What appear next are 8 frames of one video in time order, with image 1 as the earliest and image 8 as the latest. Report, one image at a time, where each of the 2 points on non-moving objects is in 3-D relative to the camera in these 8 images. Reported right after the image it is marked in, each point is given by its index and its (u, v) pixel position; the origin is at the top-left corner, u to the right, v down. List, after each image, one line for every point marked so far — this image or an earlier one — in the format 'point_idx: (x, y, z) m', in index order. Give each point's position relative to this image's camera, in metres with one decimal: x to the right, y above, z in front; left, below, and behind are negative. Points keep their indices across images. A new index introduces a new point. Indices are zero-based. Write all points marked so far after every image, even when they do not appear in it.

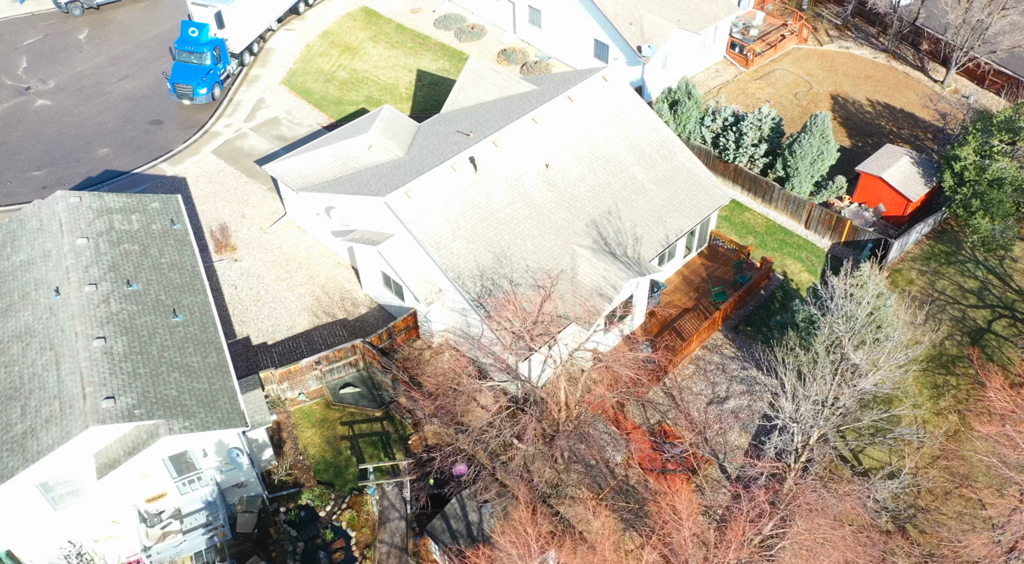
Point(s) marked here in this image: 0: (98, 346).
0: (-10.5, -1.6, +19.5) m
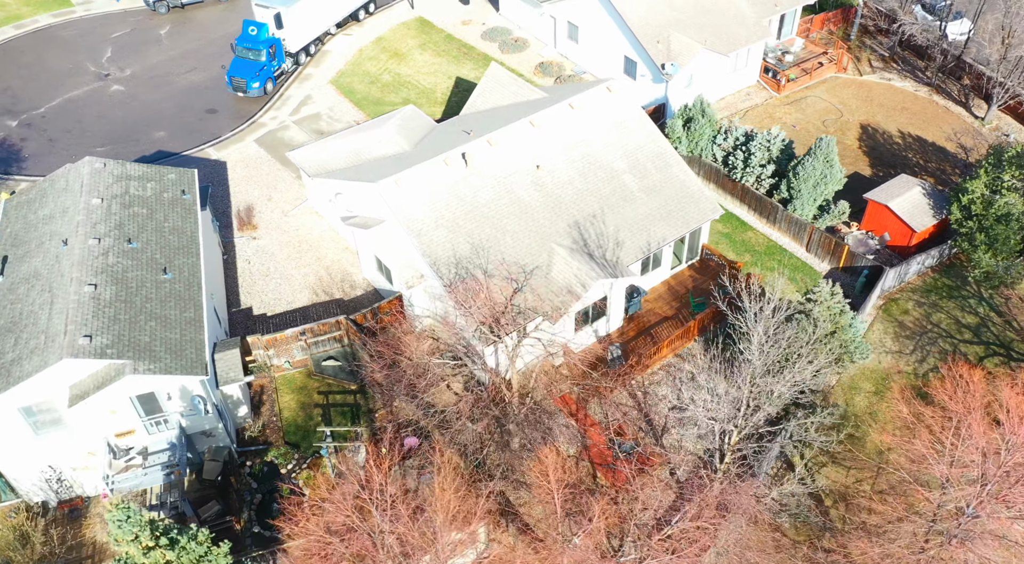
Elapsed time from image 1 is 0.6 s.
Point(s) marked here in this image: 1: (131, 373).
0: (-11.9, -0.3, +21.7) m
1: (-9.9, -2.4, +20.0) m
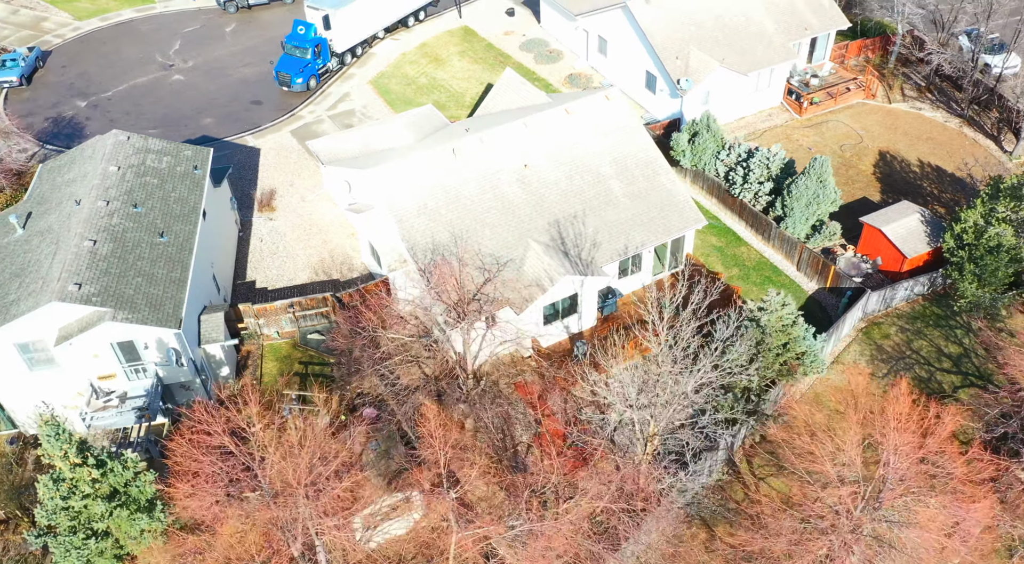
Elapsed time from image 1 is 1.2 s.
0: (-13.2, +1.1, +24.0) m
1: (-11.5, -1.1, +22.1) m
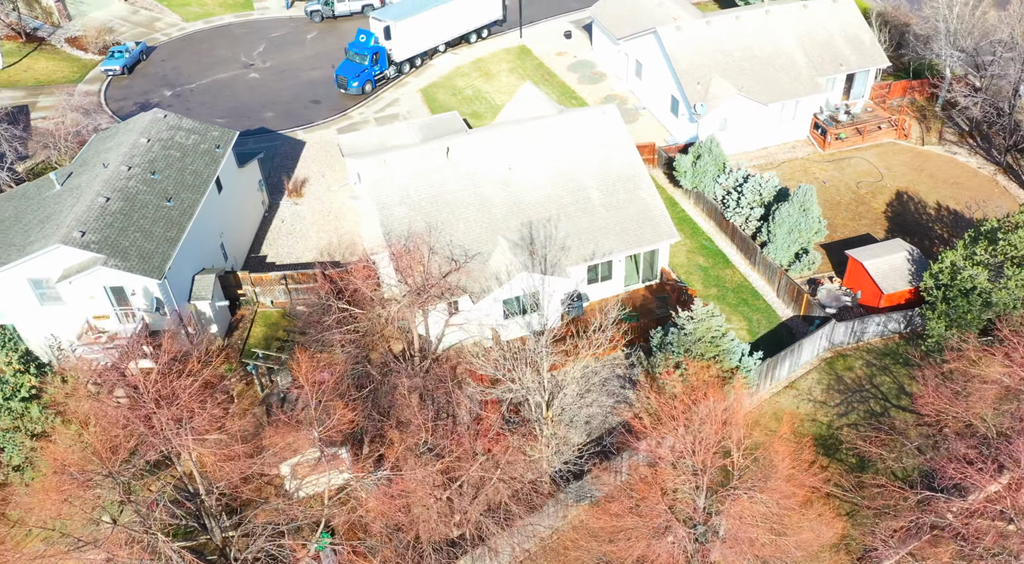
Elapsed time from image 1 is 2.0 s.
0: (-14.6, +2.8, +27.5) m
1: (-13.4, +0.6, +25.3) m
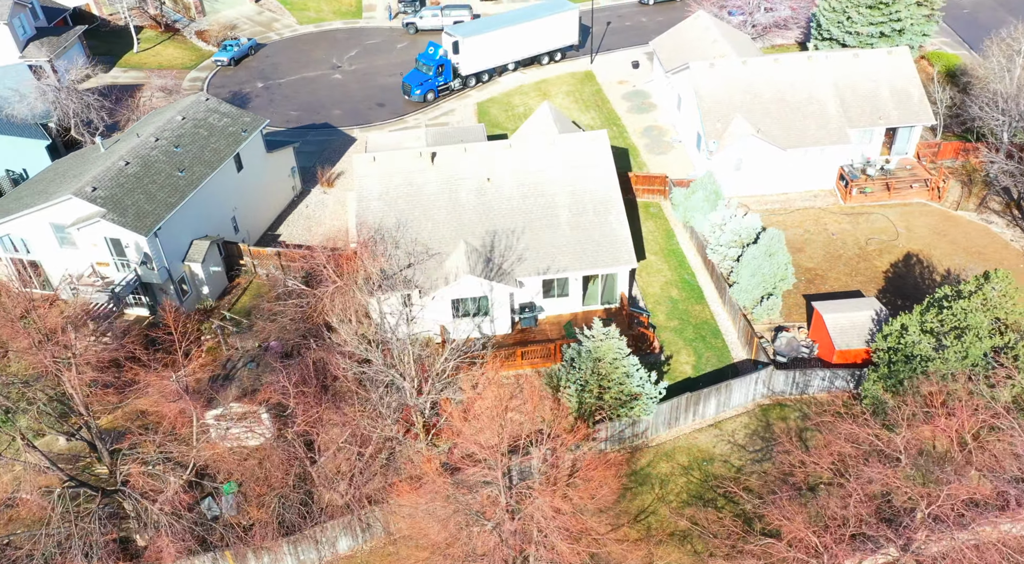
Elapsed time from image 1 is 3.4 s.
0: (-15.9, +4.7, +31.6) m
1: (-15.4, +2.5, +29.2) m
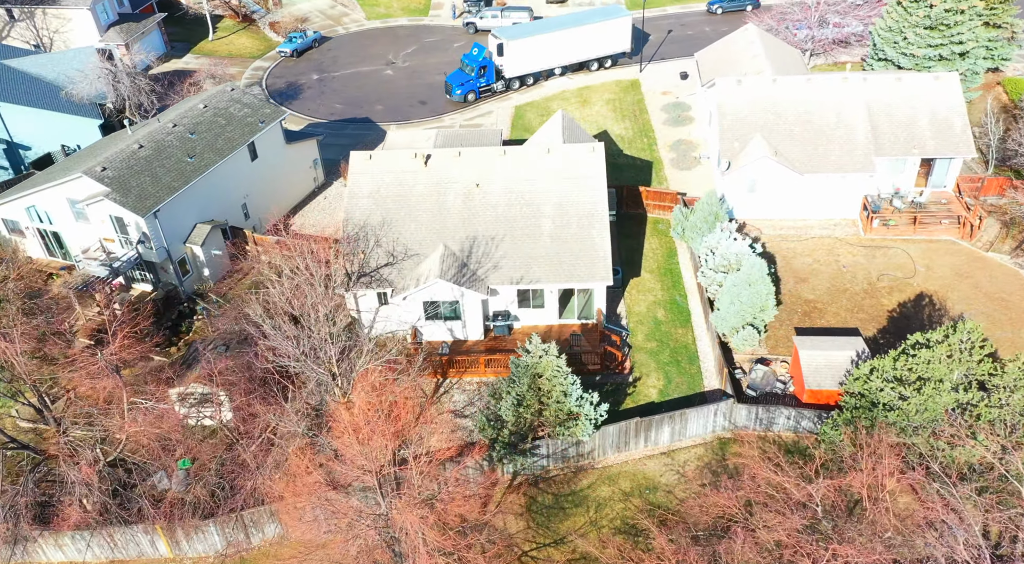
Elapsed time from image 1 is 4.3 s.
0: (-16.3, +5.8, +33.5) m
1: (-16.3, +3.4, +31.0) m
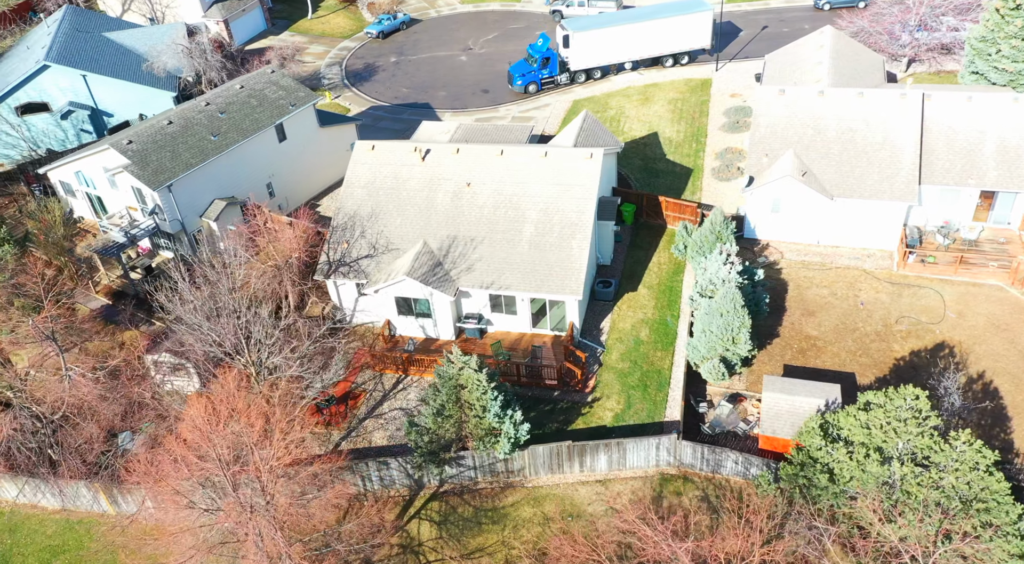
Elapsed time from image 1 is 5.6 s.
0: (-16.0, +7.2, +35.6) m
1: (-16.6, +4.9, +33.3) m
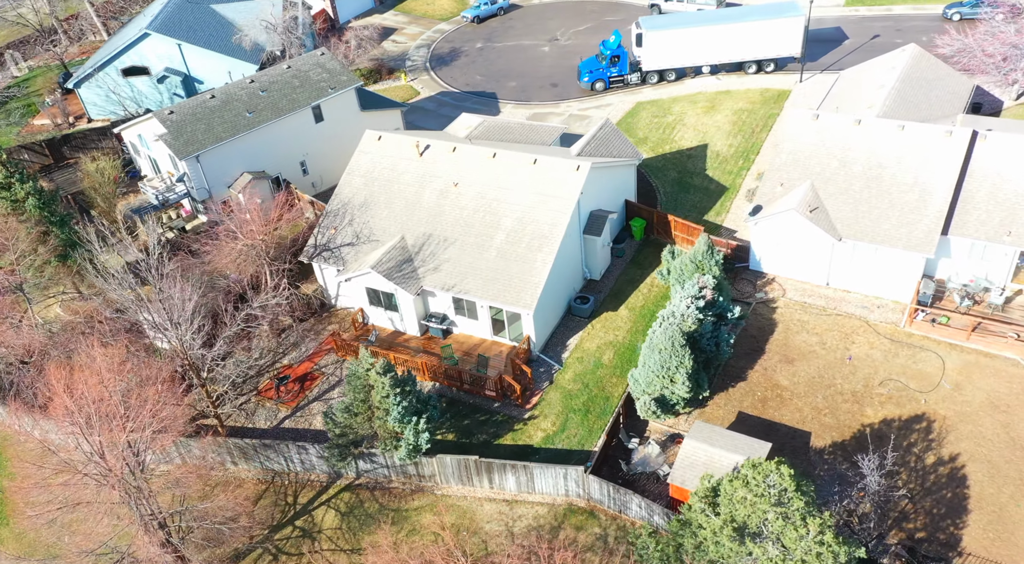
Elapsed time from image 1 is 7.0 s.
0: (-15.1, +9.0, +38.2) m
1: (-16.4, +6.7, +36.2) m
